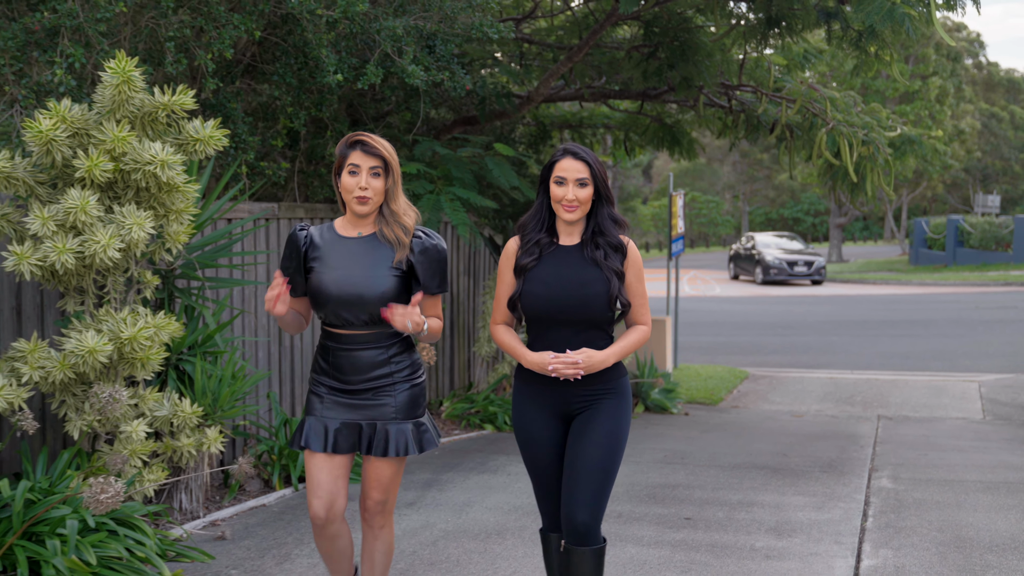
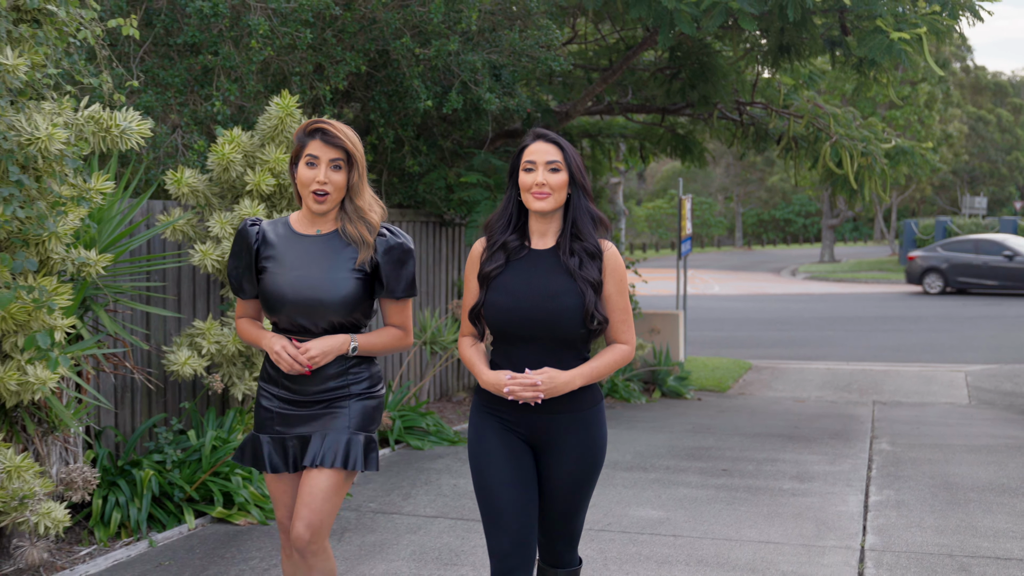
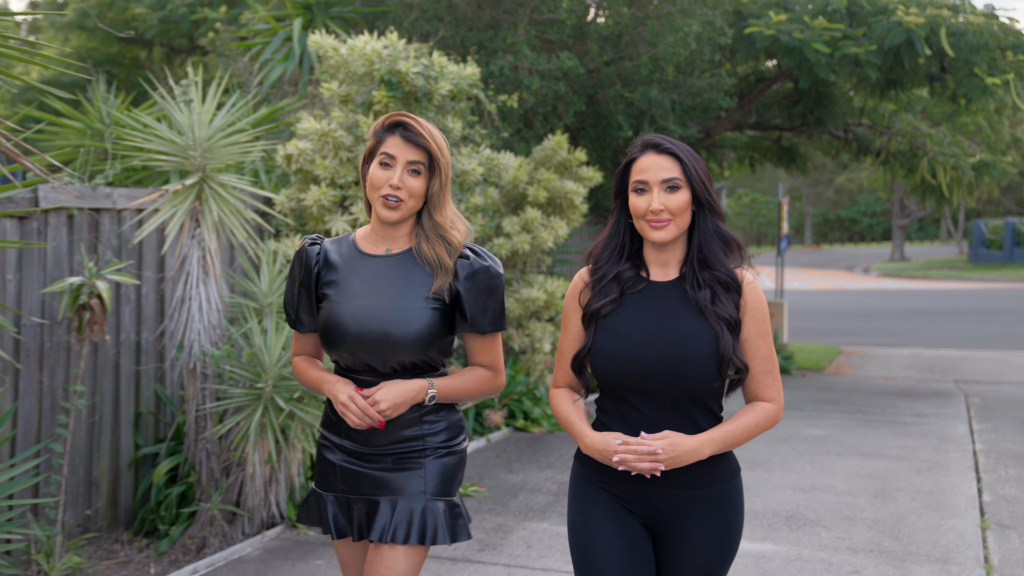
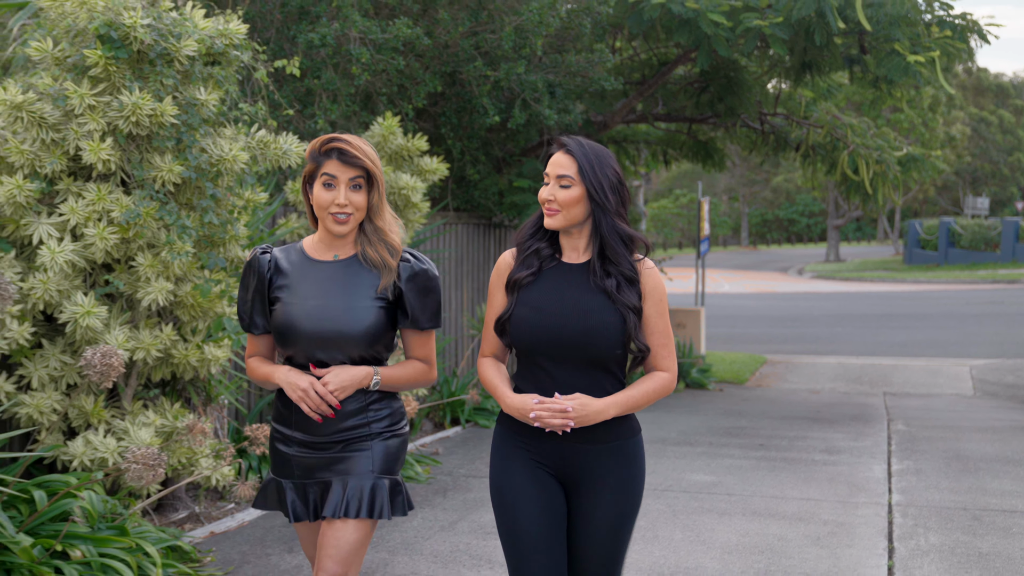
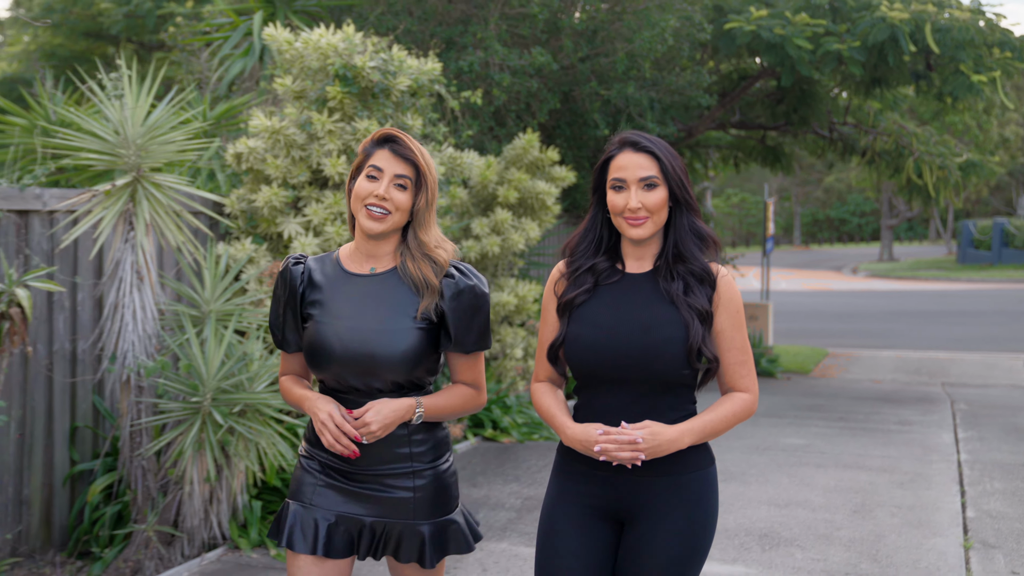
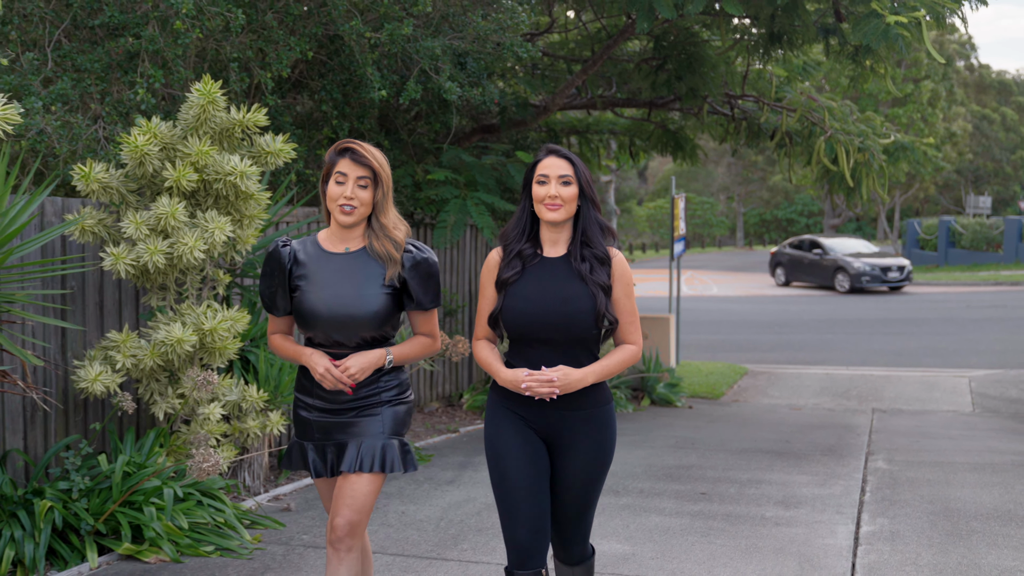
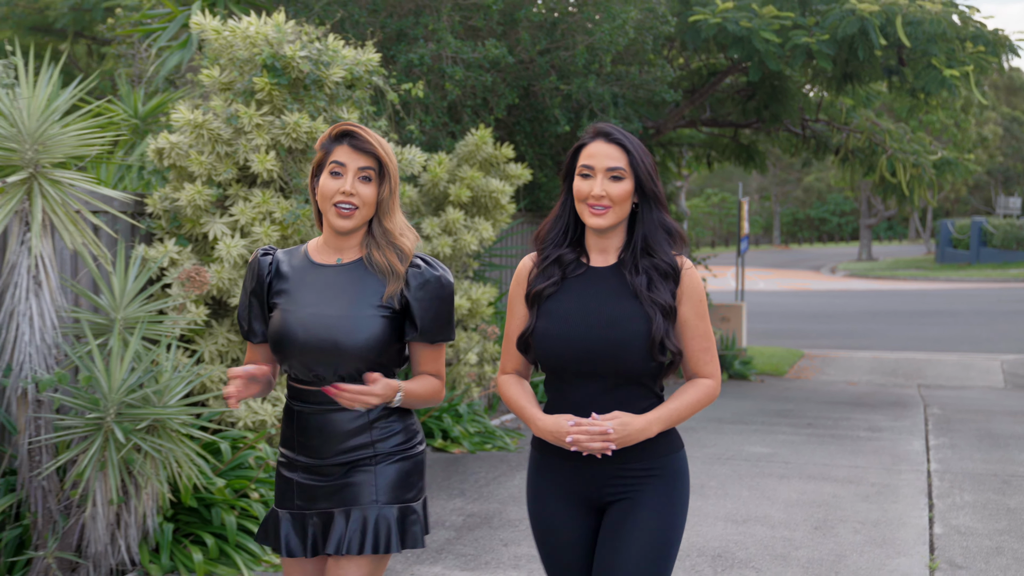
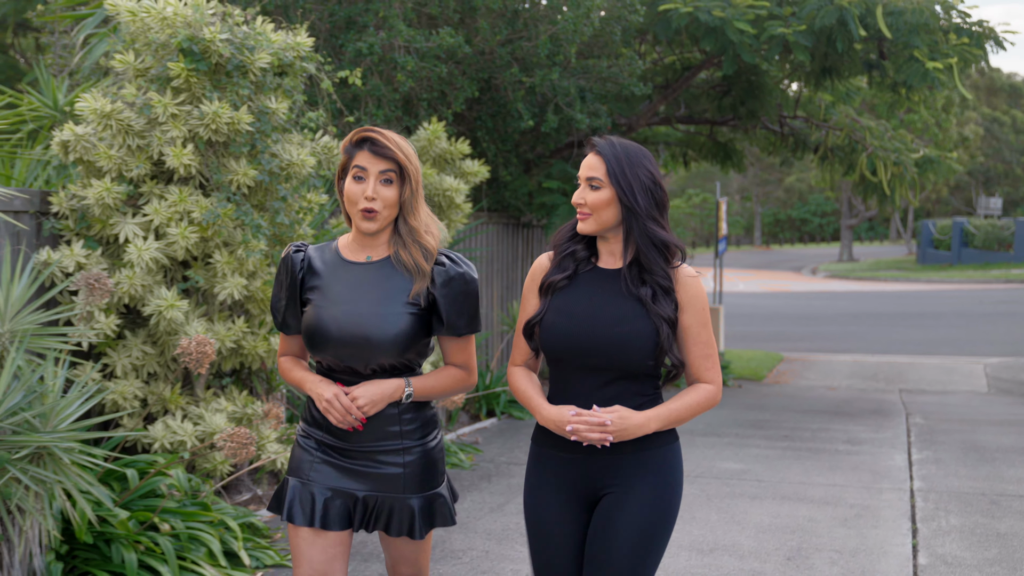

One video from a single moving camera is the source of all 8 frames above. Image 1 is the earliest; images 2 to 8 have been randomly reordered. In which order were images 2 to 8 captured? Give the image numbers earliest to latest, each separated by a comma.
6, 2, 4, 8, 7, 5, 3
